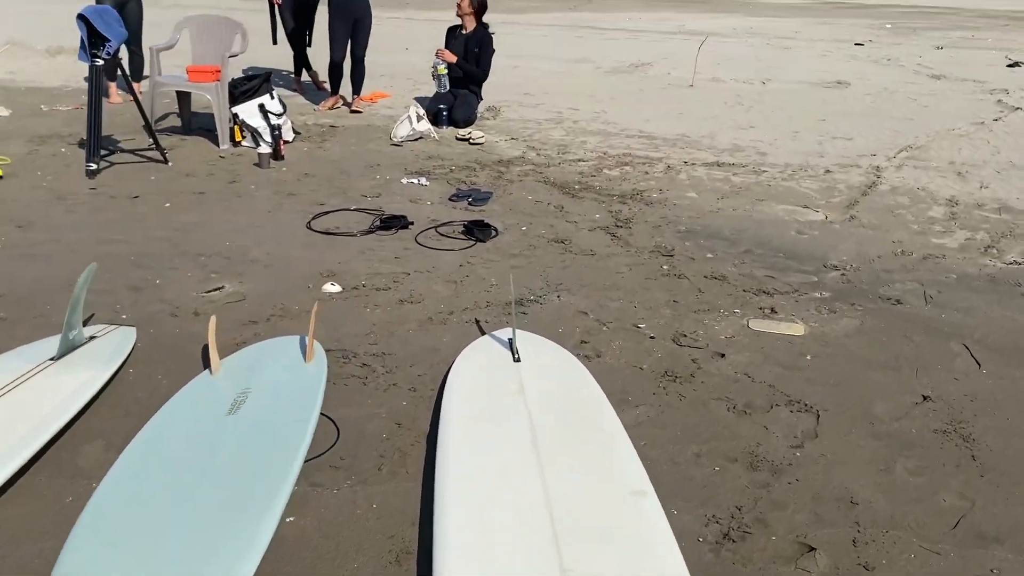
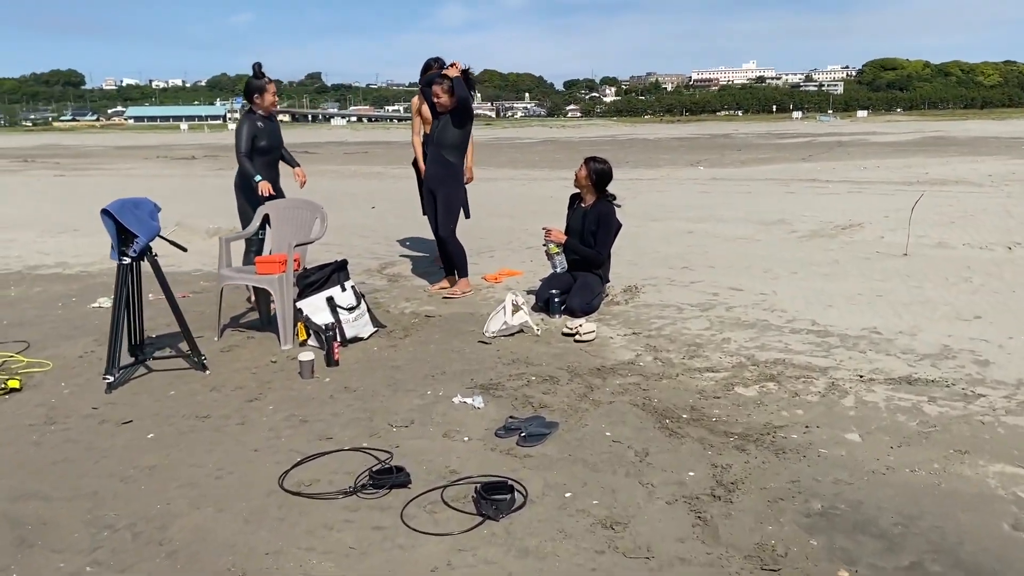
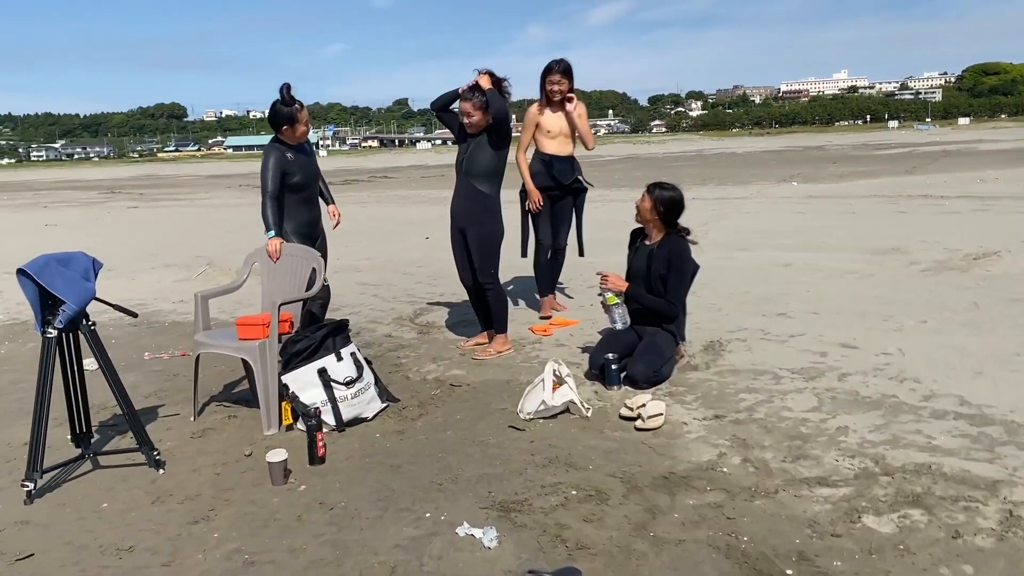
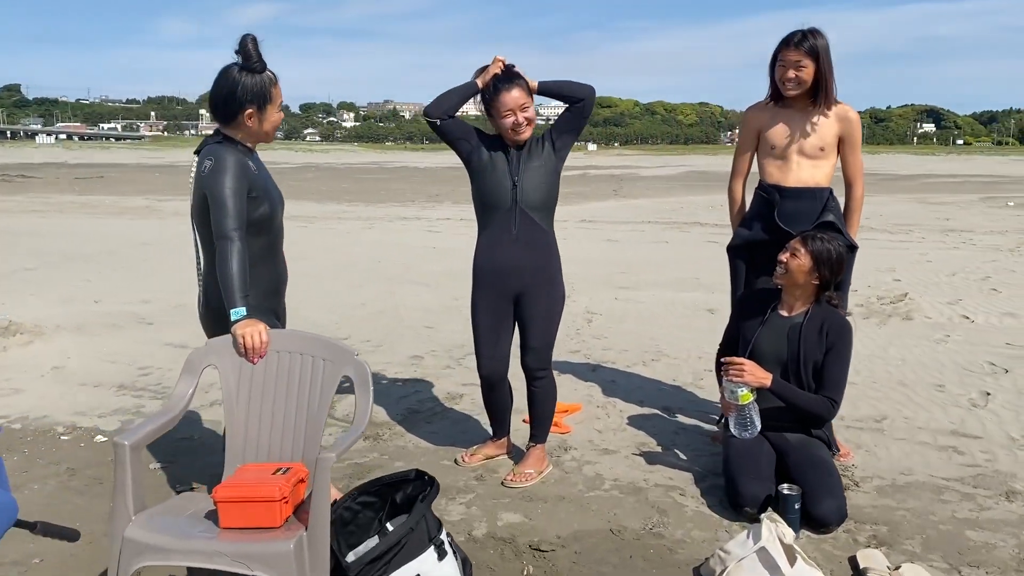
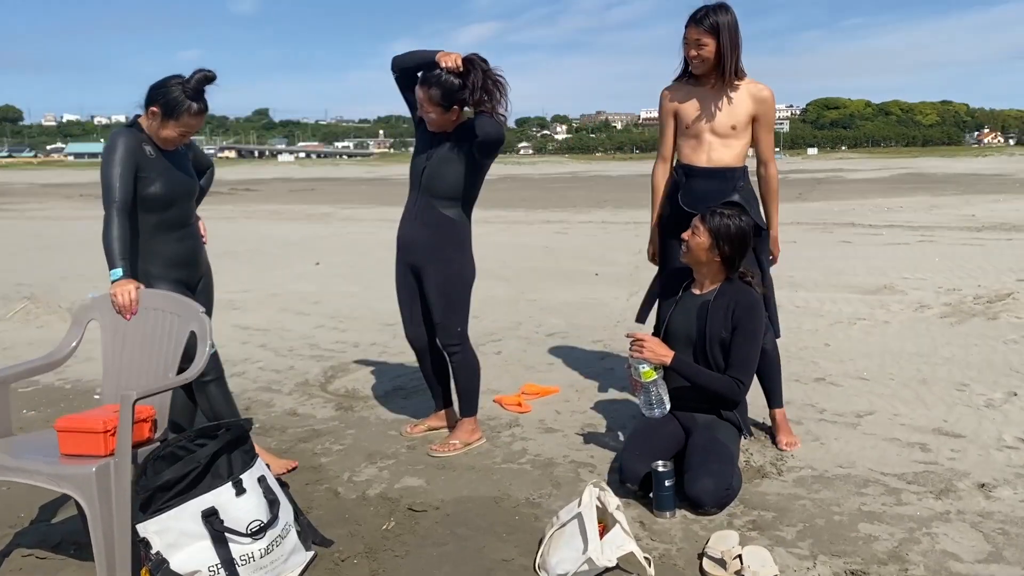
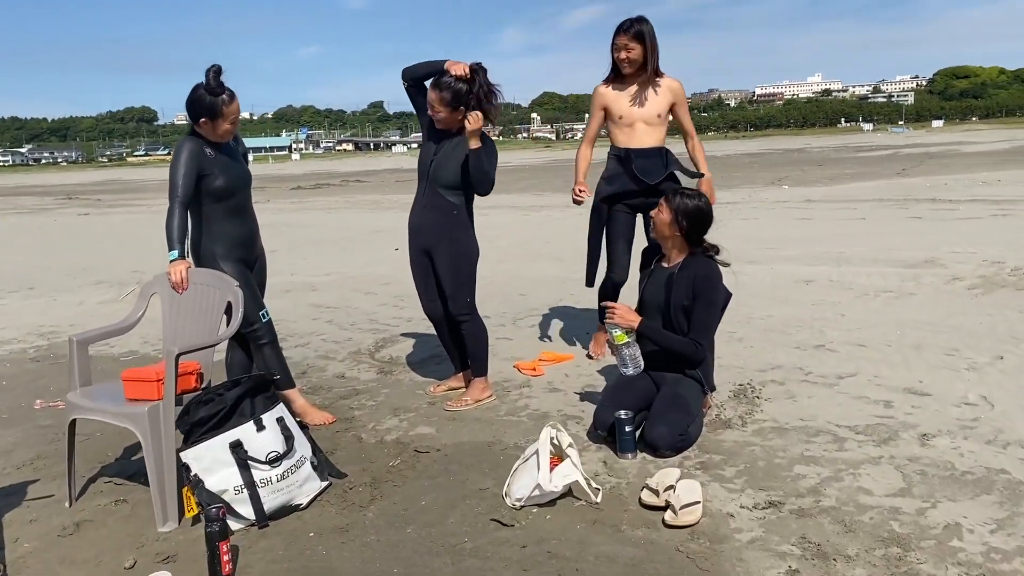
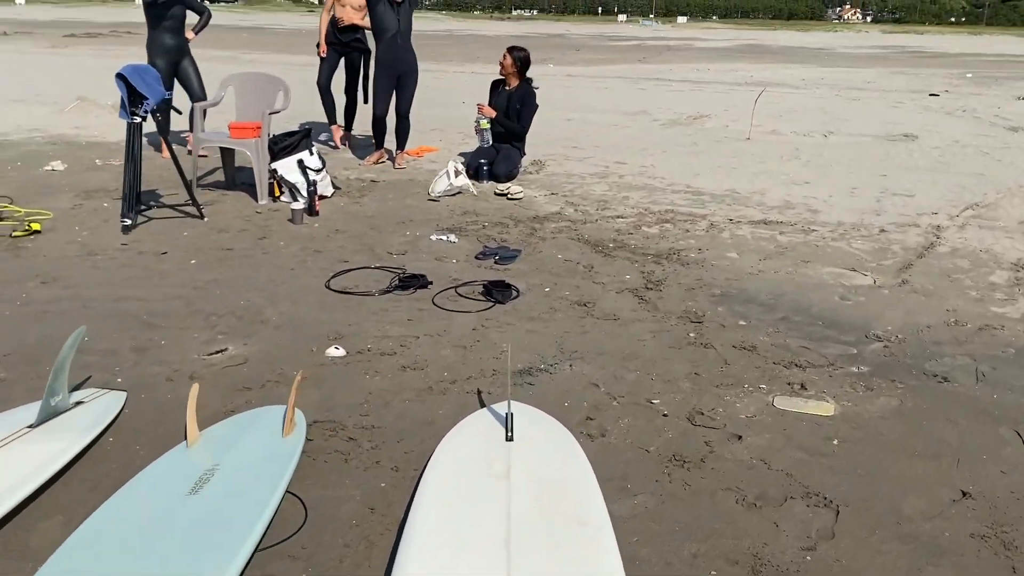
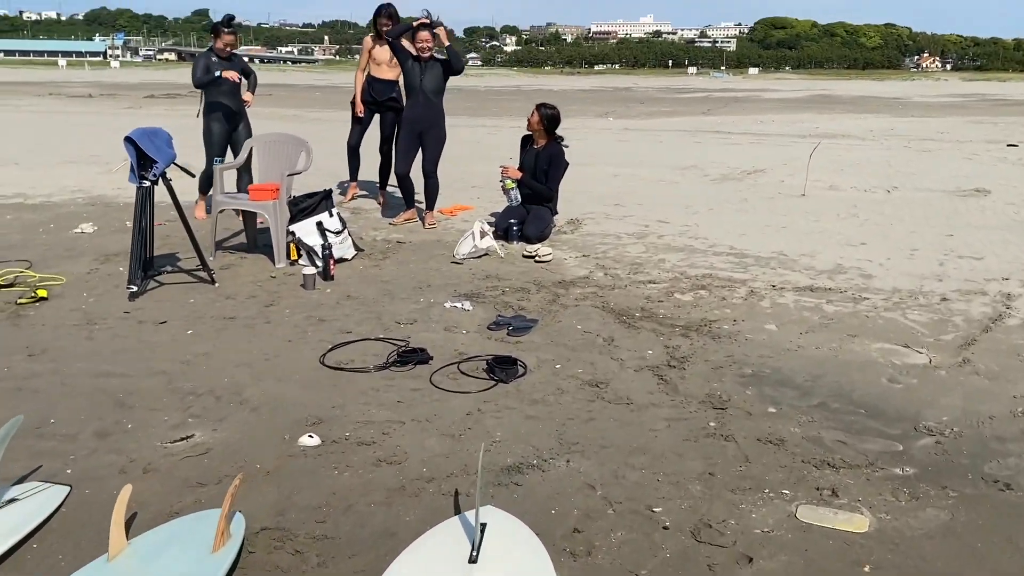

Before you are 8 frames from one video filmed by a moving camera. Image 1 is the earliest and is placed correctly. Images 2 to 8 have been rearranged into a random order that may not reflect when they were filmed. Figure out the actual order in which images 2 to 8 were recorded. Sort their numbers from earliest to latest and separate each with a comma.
7, 8, 2, 3, 6, 5, 4
